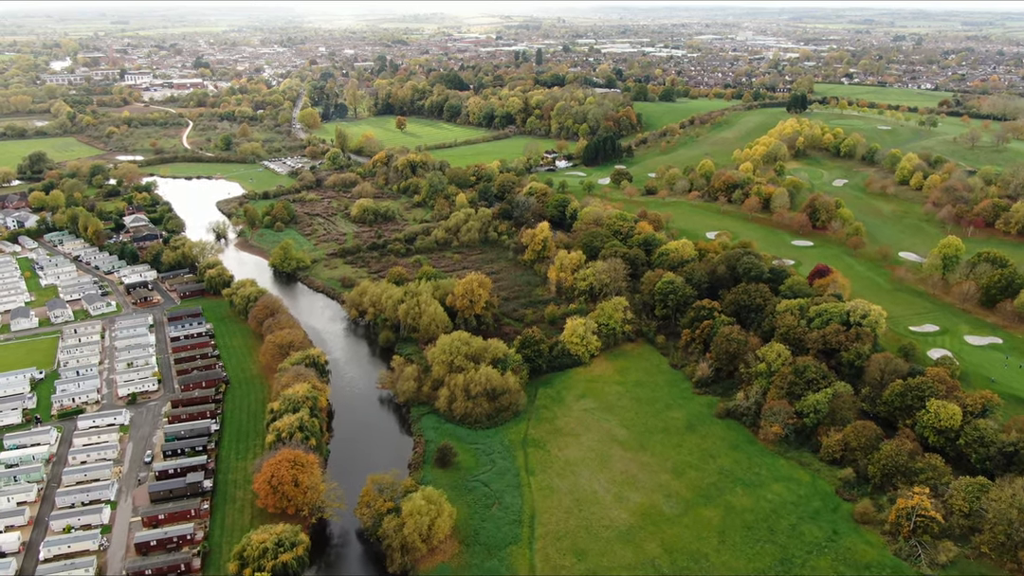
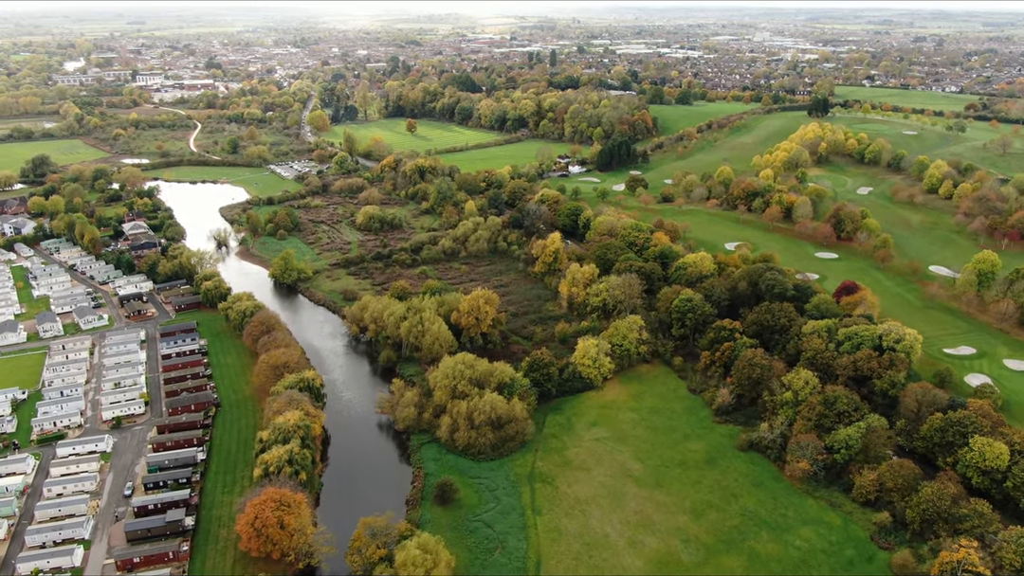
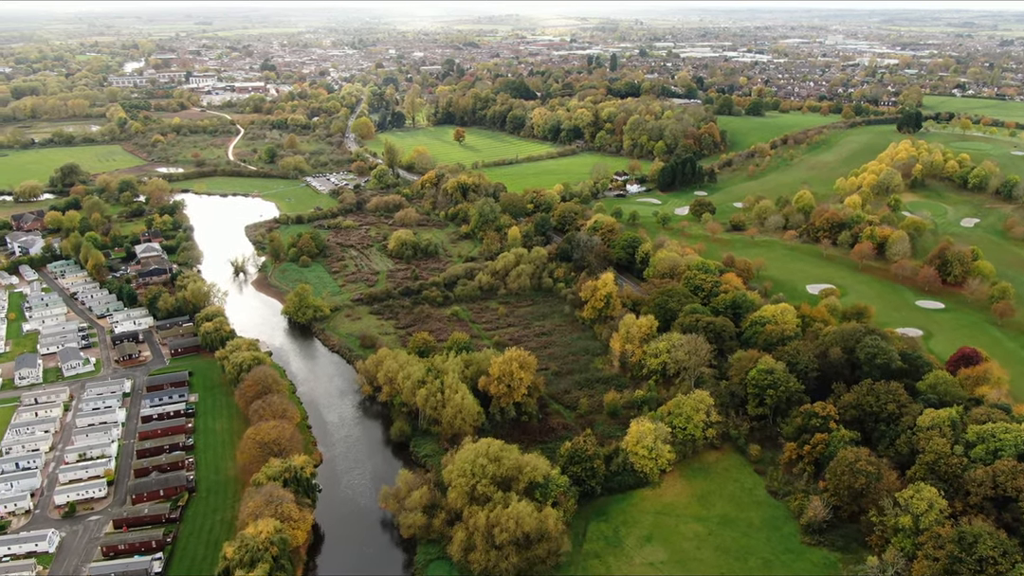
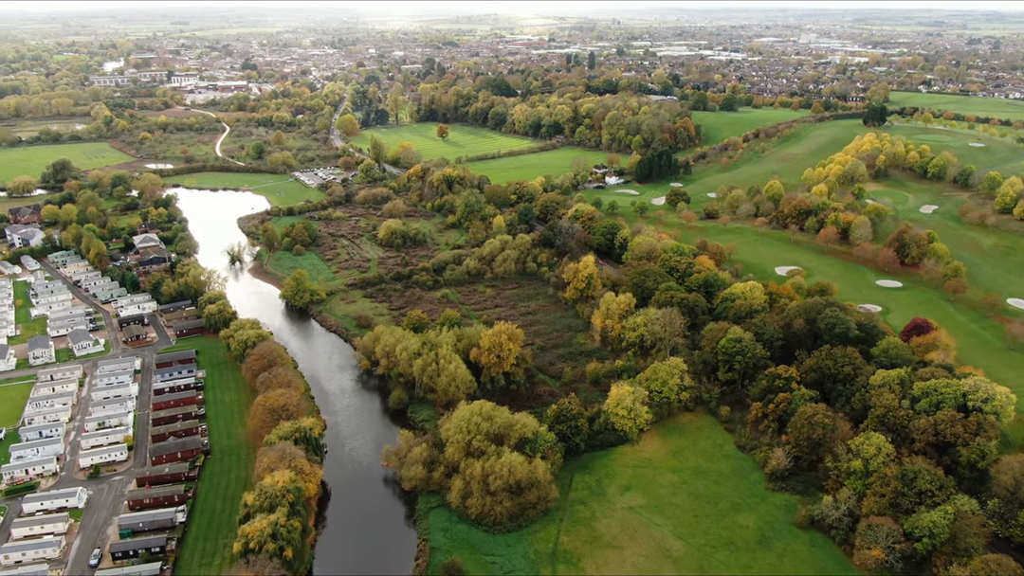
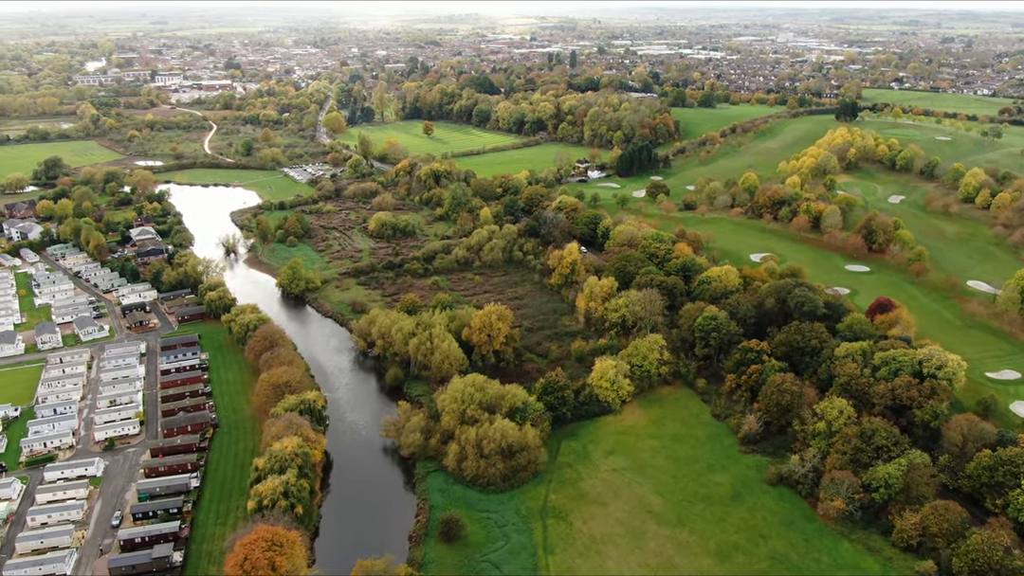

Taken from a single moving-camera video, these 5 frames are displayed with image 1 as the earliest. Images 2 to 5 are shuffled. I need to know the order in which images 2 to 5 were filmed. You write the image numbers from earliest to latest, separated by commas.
2, 5, 4, 3
